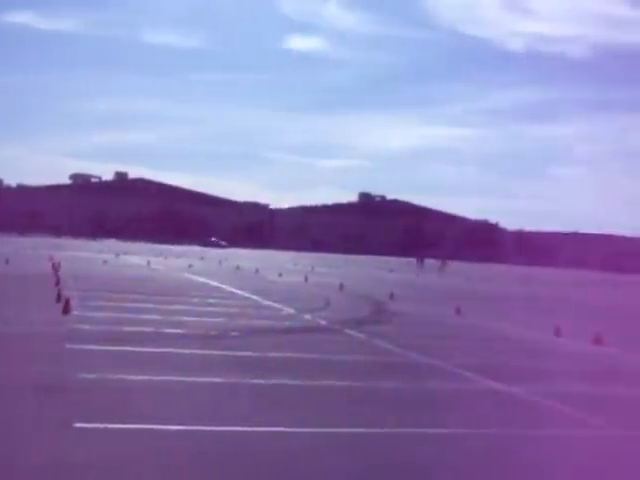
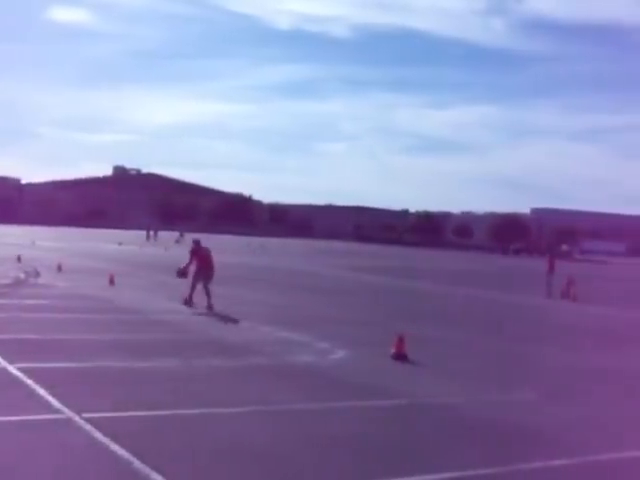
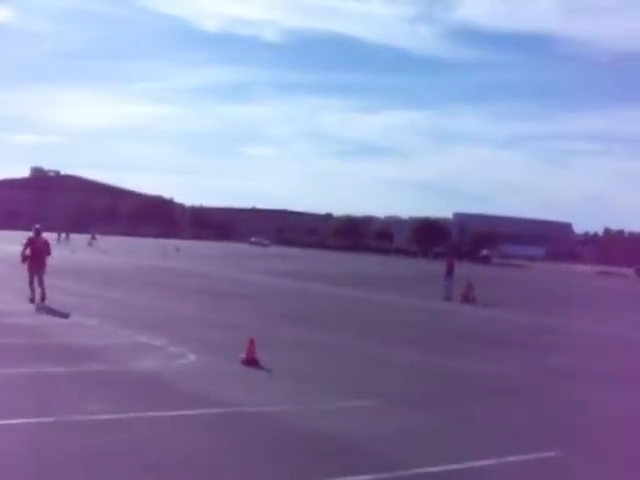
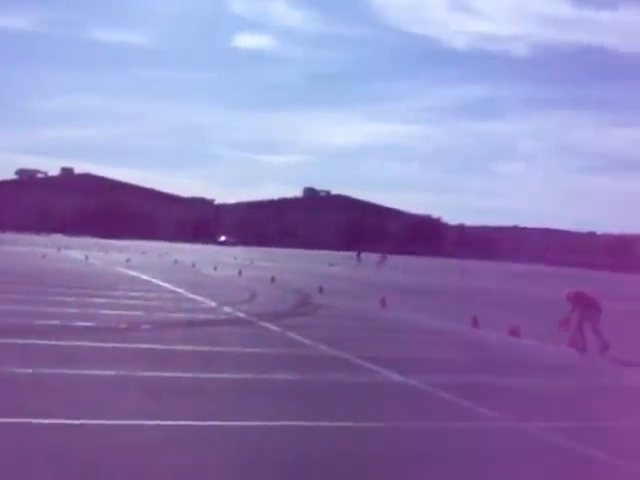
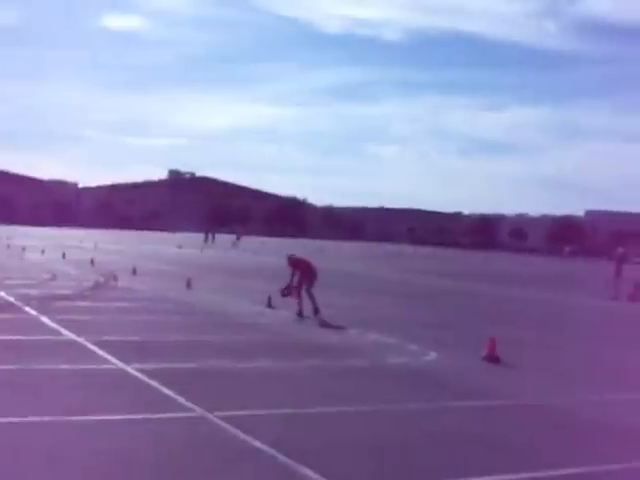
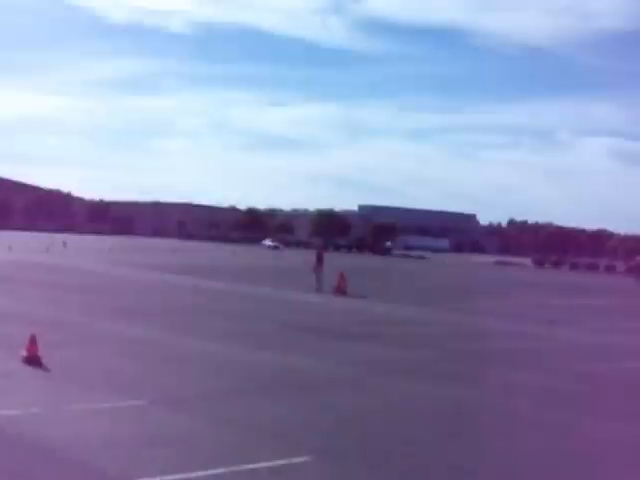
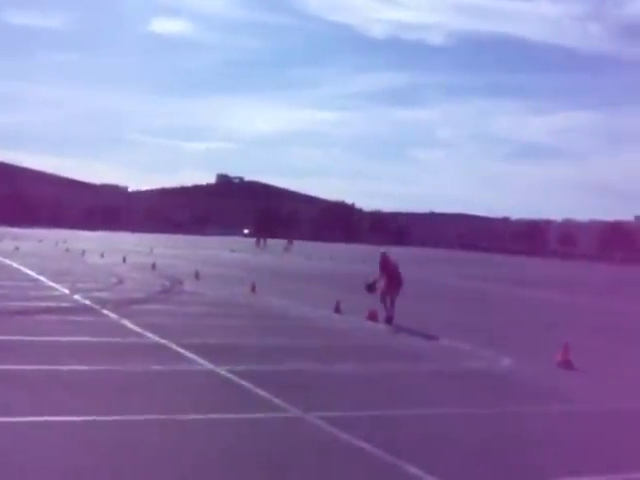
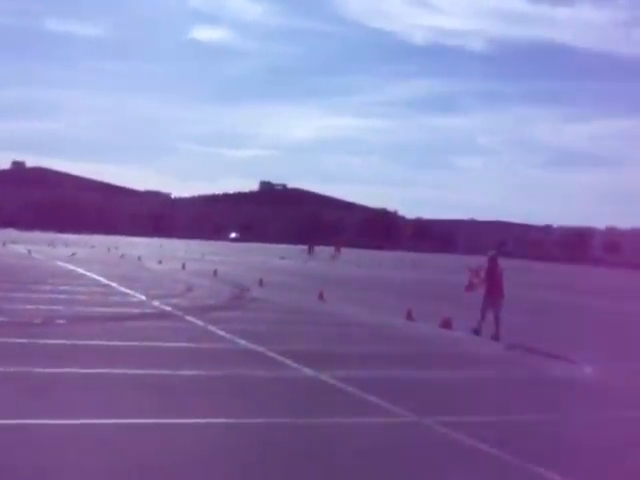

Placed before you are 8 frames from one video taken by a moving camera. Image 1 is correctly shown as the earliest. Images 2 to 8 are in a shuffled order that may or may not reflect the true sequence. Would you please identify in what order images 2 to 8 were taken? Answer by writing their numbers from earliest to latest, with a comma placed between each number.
4, 8, 7, 5, 2, 3, 6
